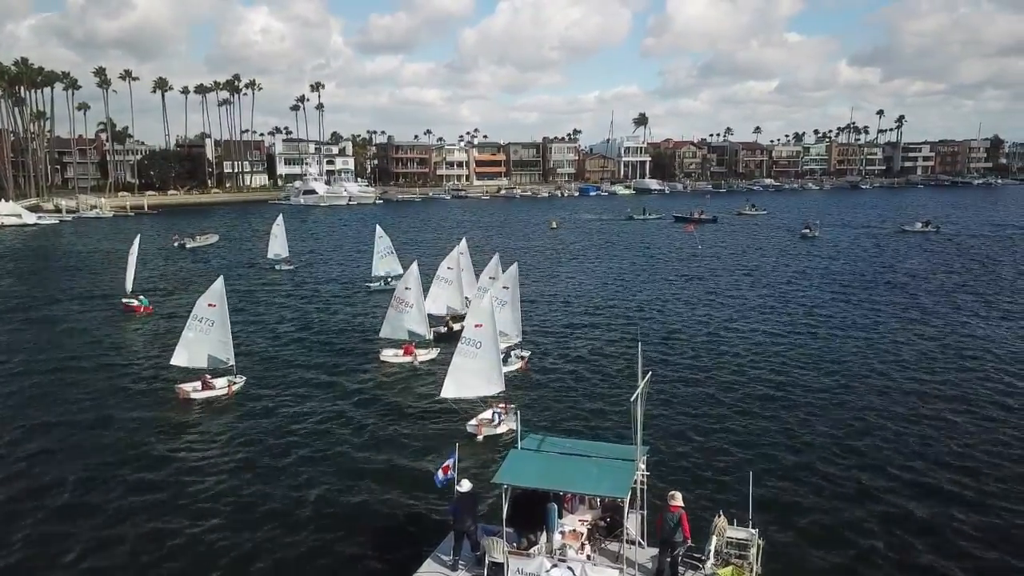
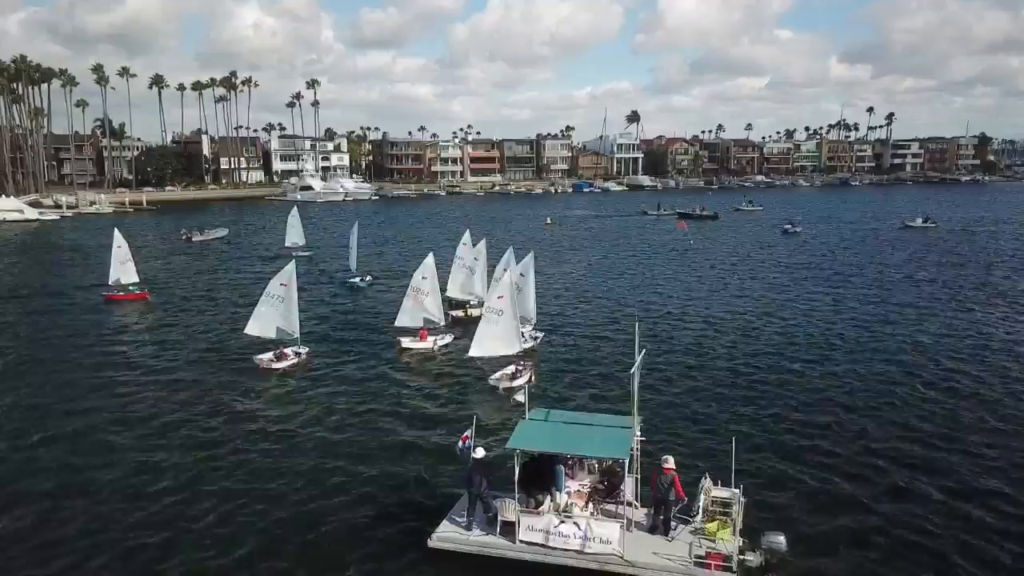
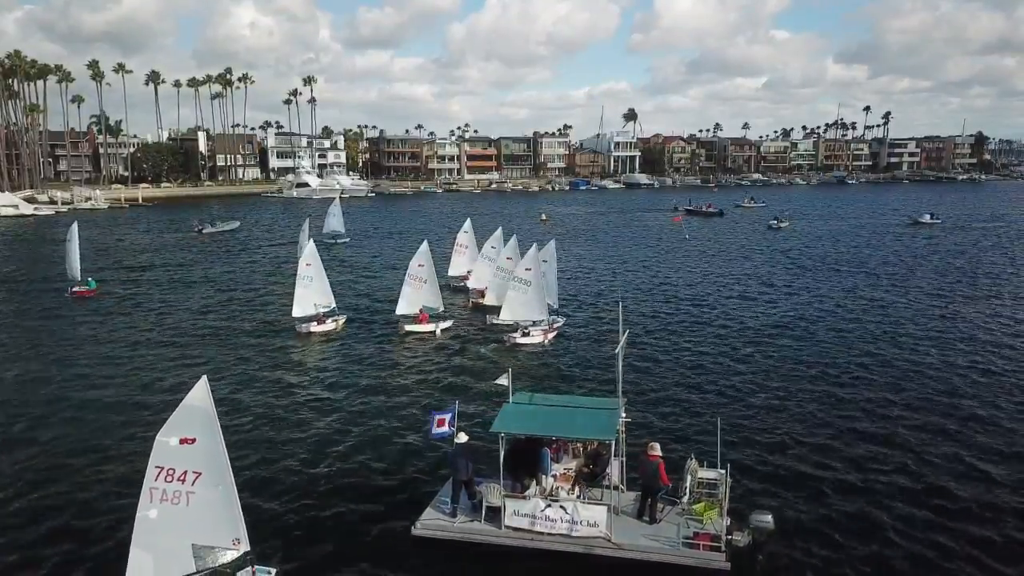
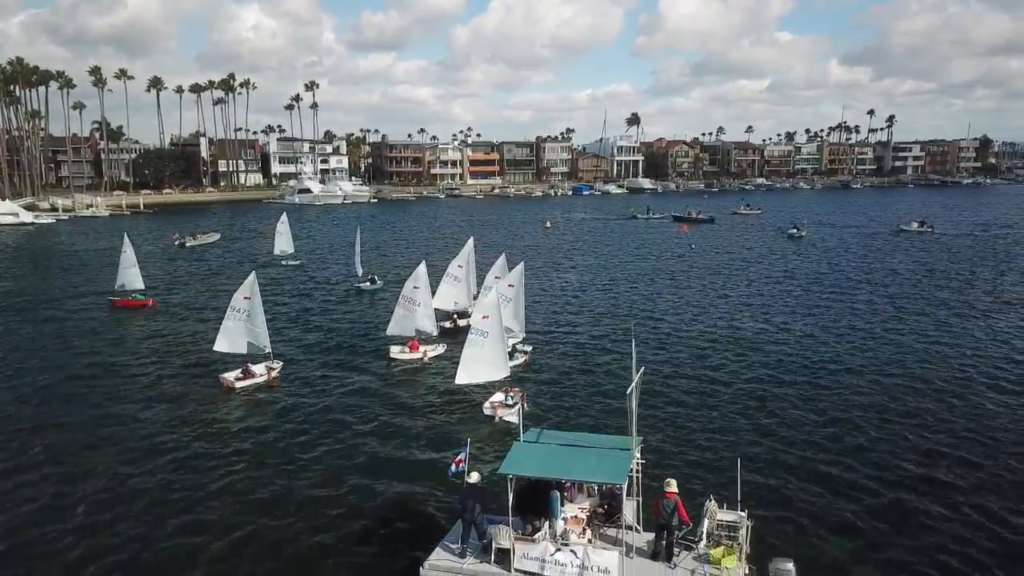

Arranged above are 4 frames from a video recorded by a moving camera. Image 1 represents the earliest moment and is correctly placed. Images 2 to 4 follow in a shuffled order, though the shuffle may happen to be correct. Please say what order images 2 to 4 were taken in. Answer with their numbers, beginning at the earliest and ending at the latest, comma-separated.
4, 2, 3
